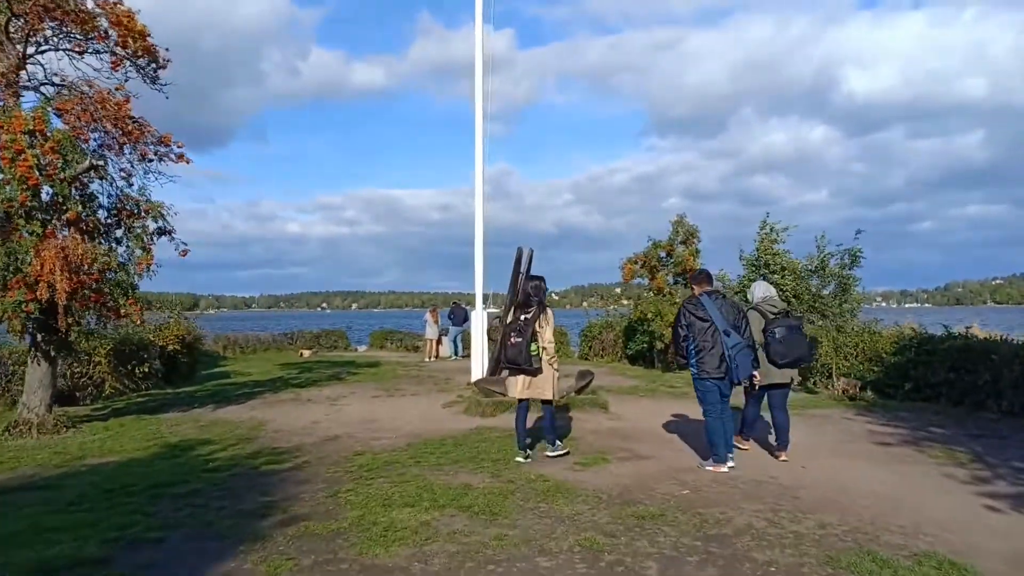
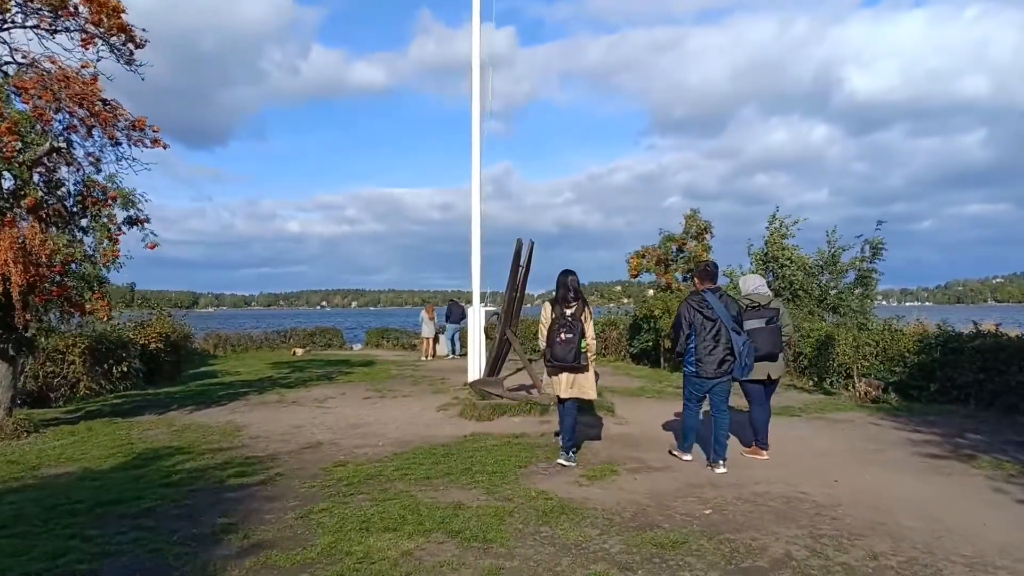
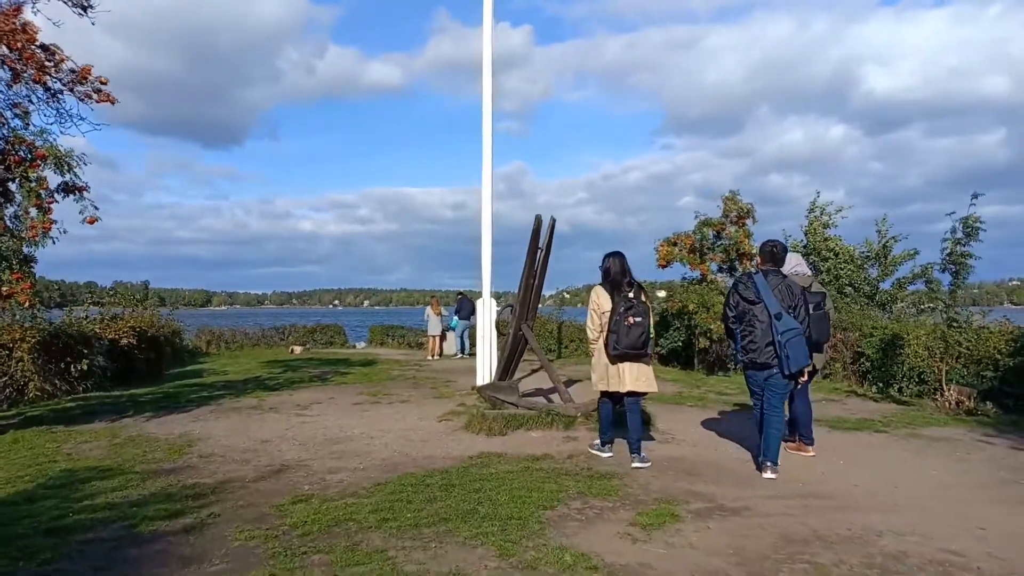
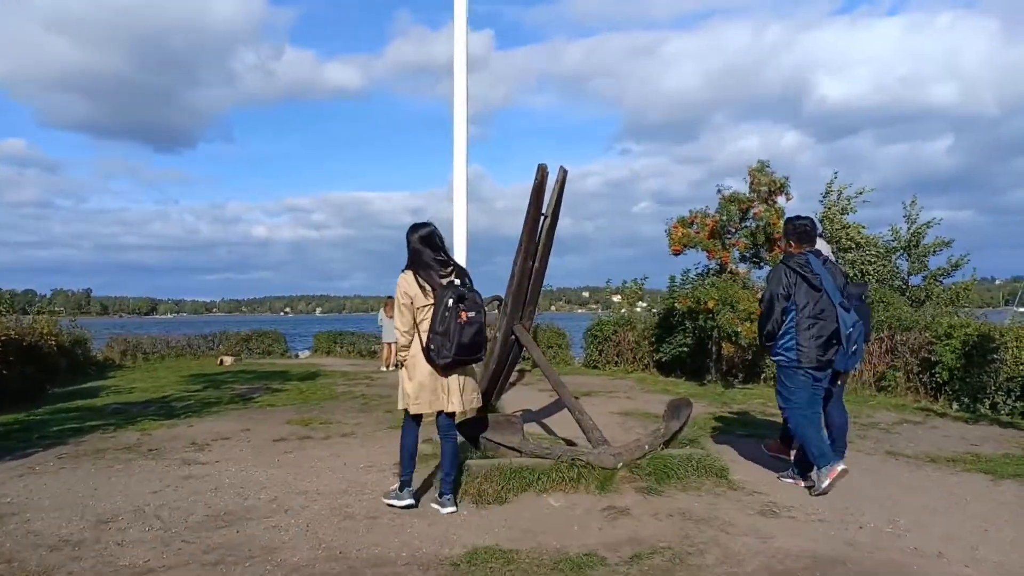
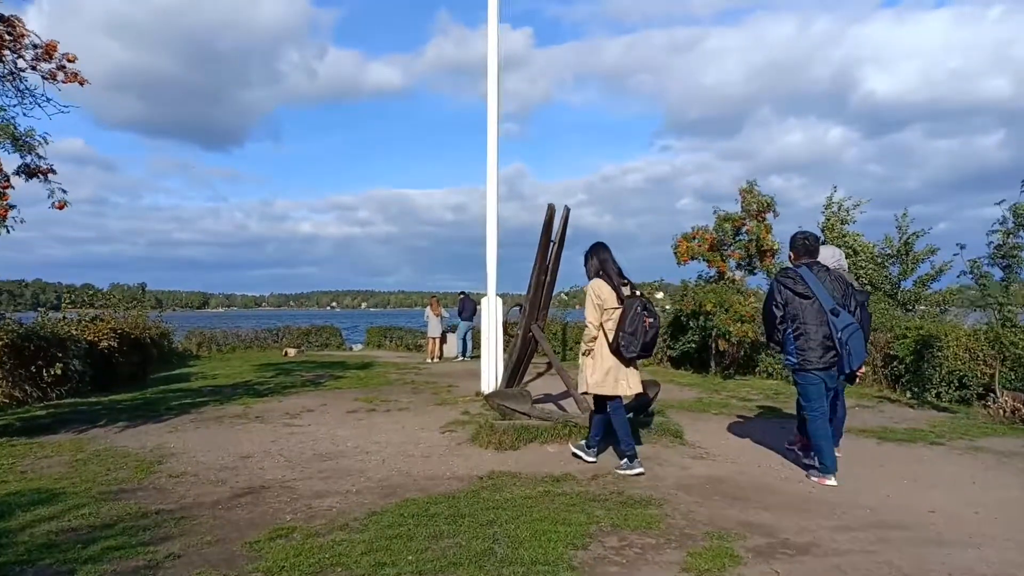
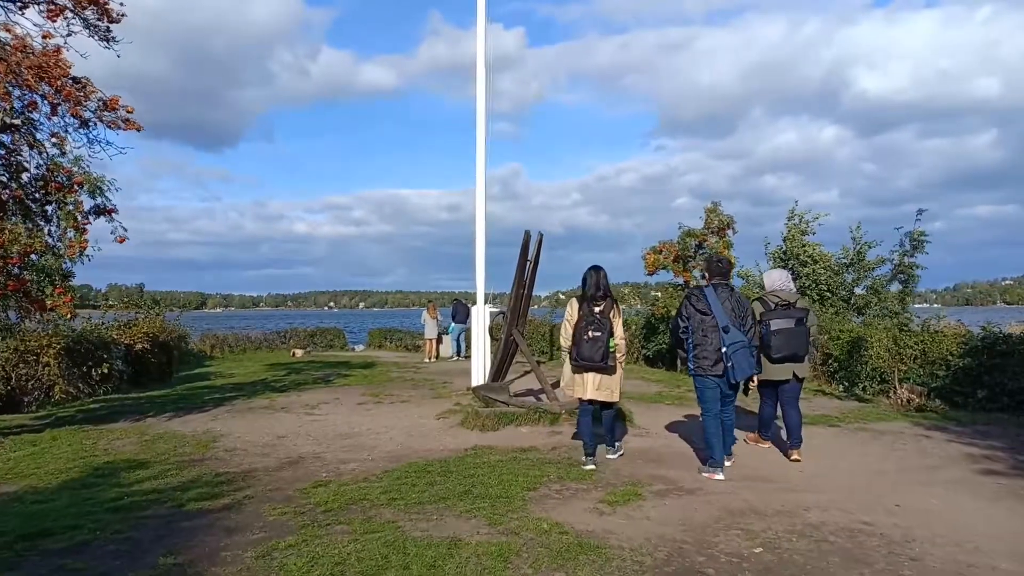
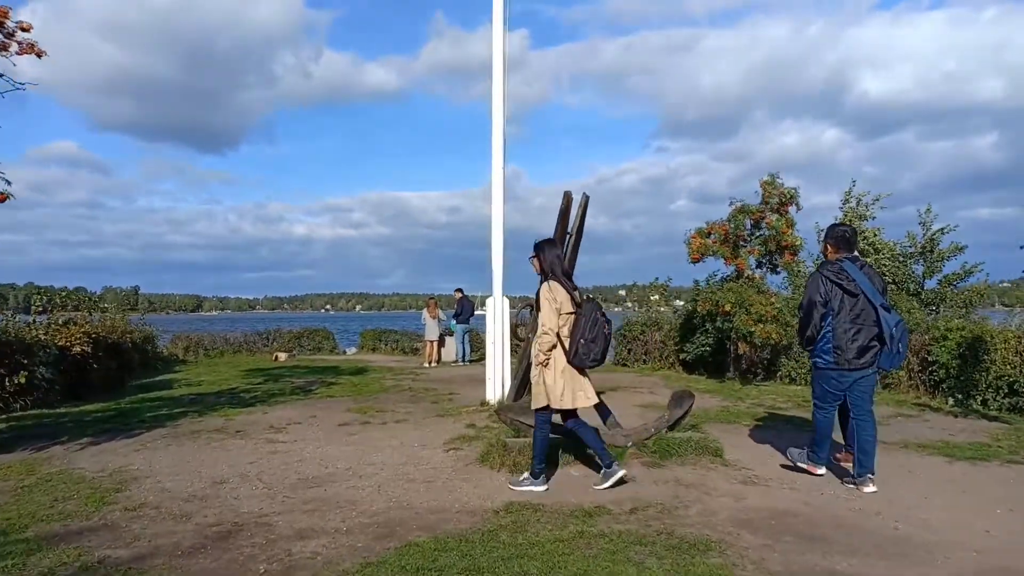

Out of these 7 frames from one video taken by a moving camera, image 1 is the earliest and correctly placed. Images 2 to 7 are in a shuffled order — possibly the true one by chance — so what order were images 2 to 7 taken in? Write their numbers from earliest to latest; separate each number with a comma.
2, 6, 3, 5, 7, 4
